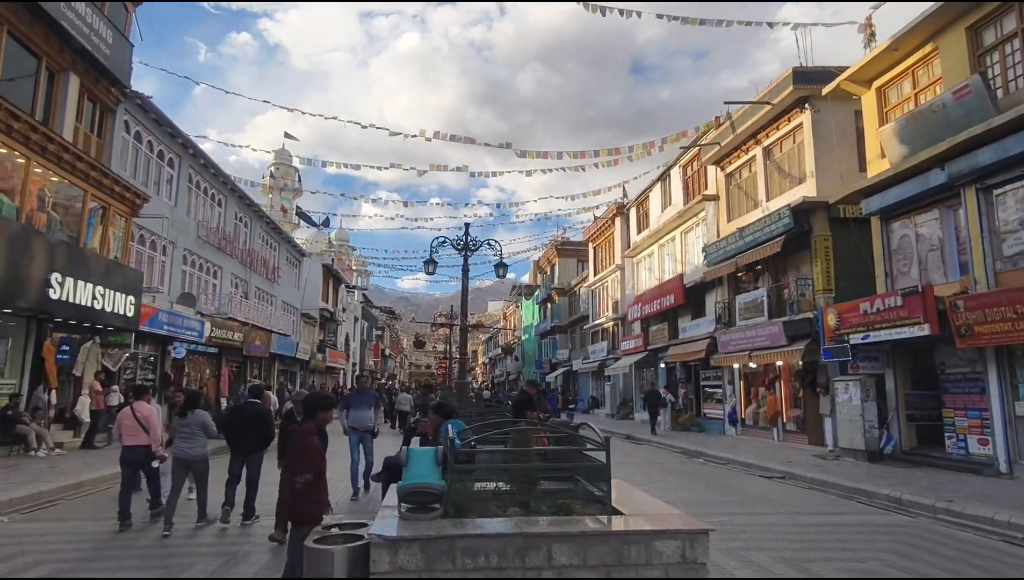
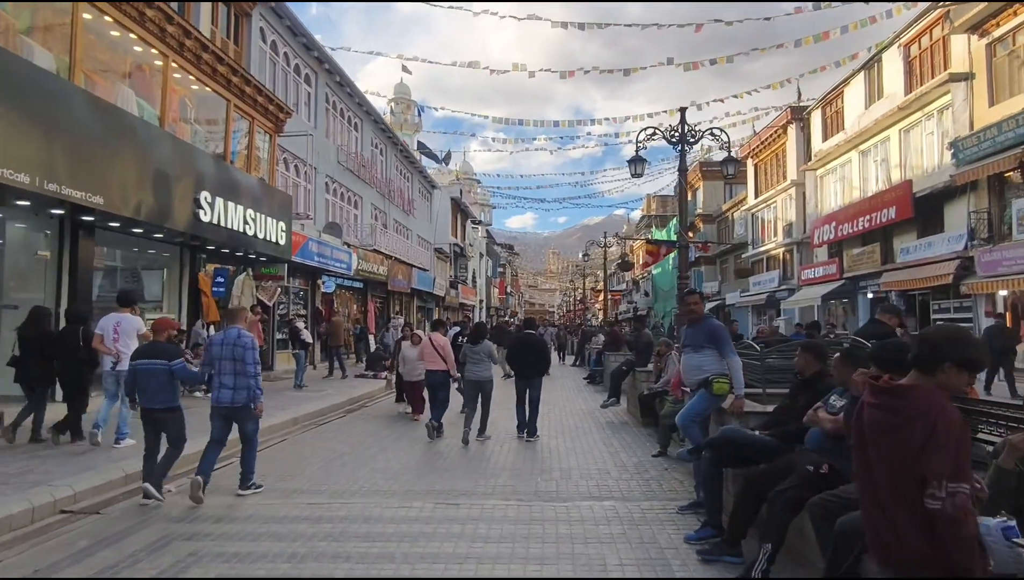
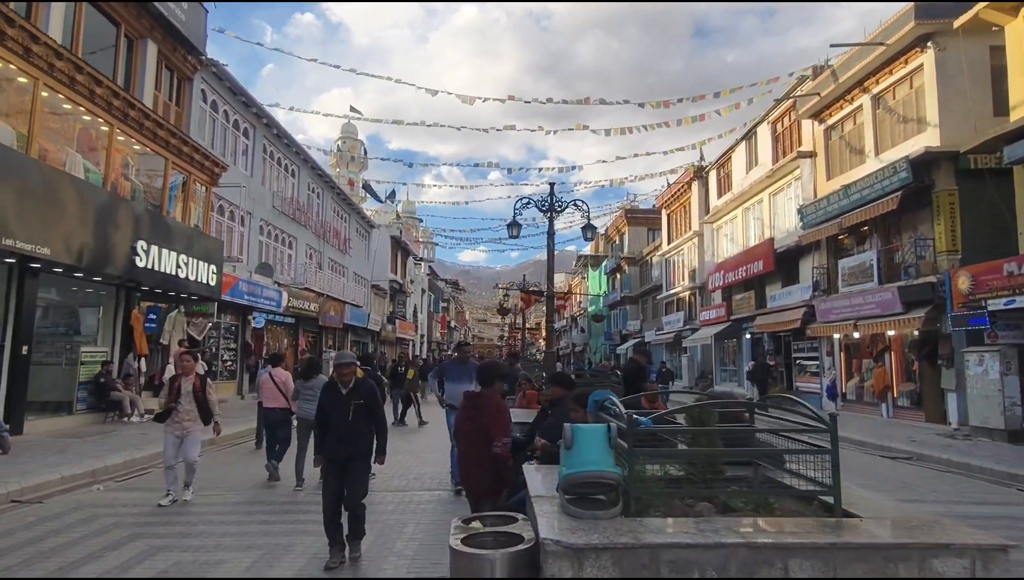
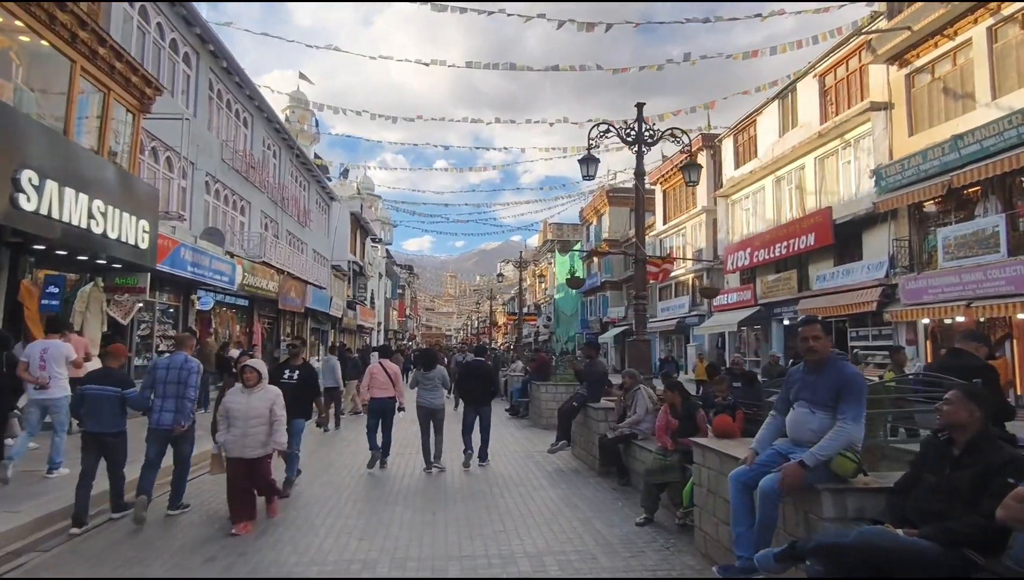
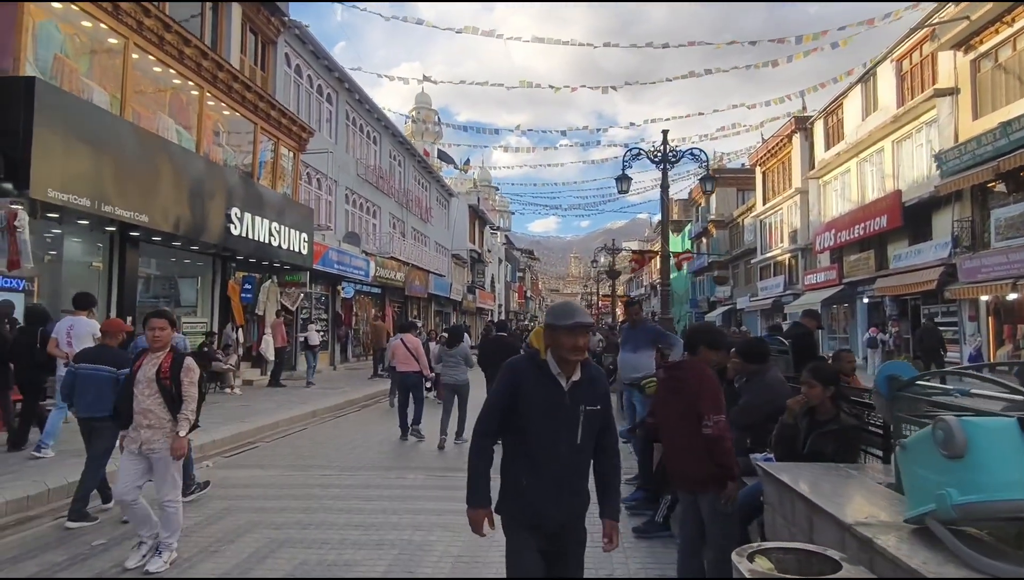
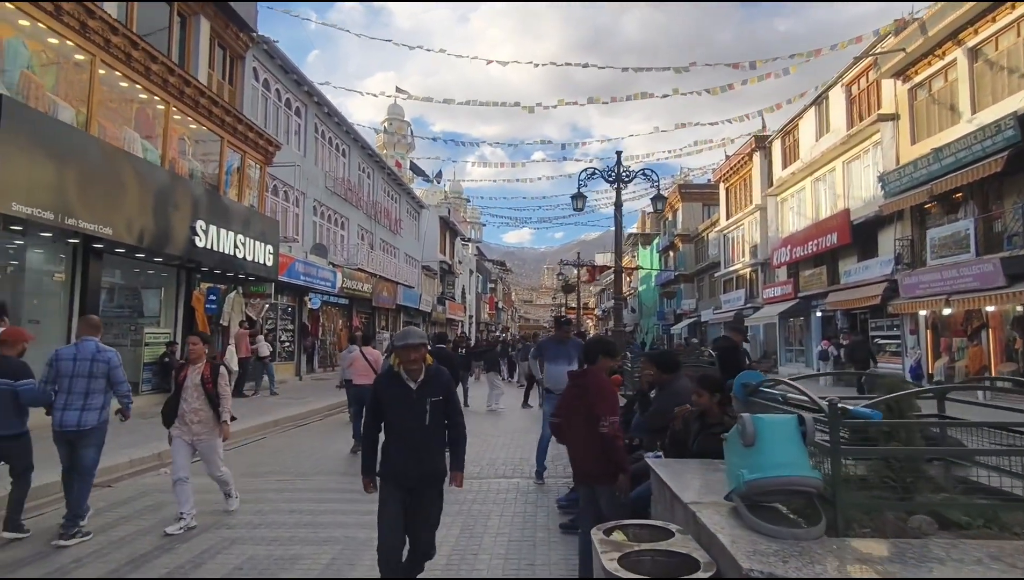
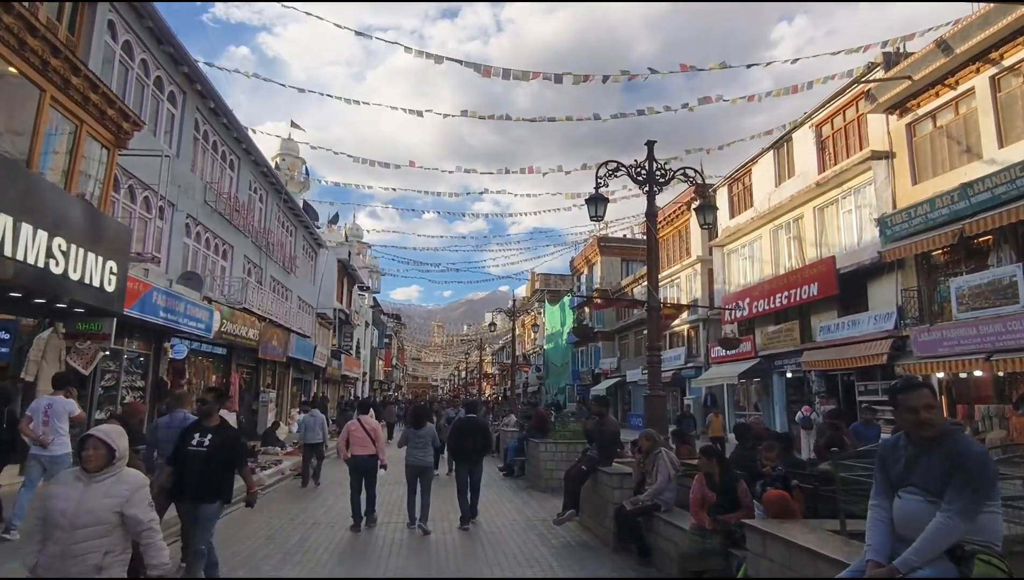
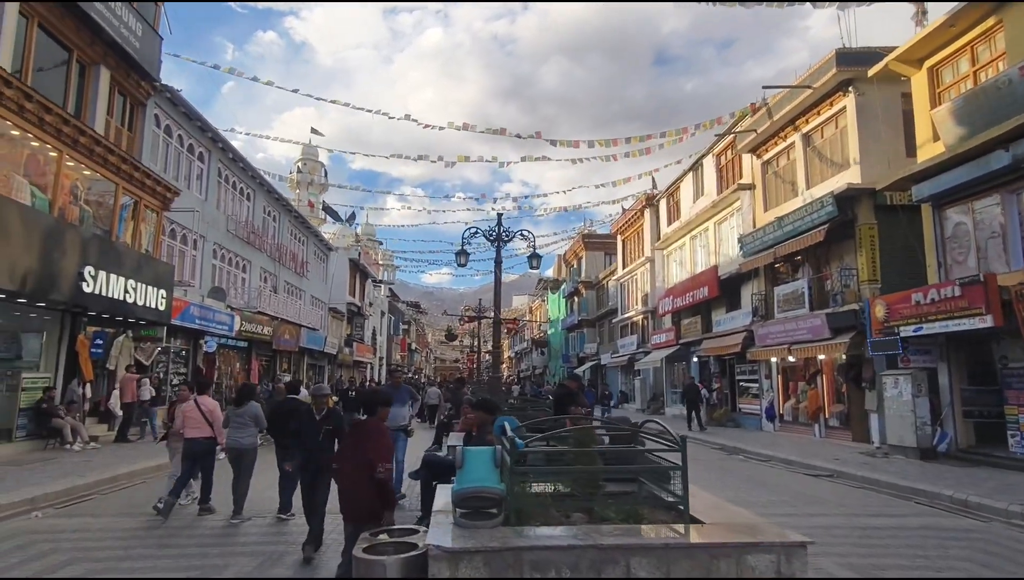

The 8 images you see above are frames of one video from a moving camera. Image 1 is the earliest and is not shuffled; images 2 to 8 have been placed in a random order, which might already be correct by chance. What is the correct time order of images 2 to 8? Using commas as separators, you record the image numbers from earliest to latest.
8, 3, 6, 5, 2, 4, 7
